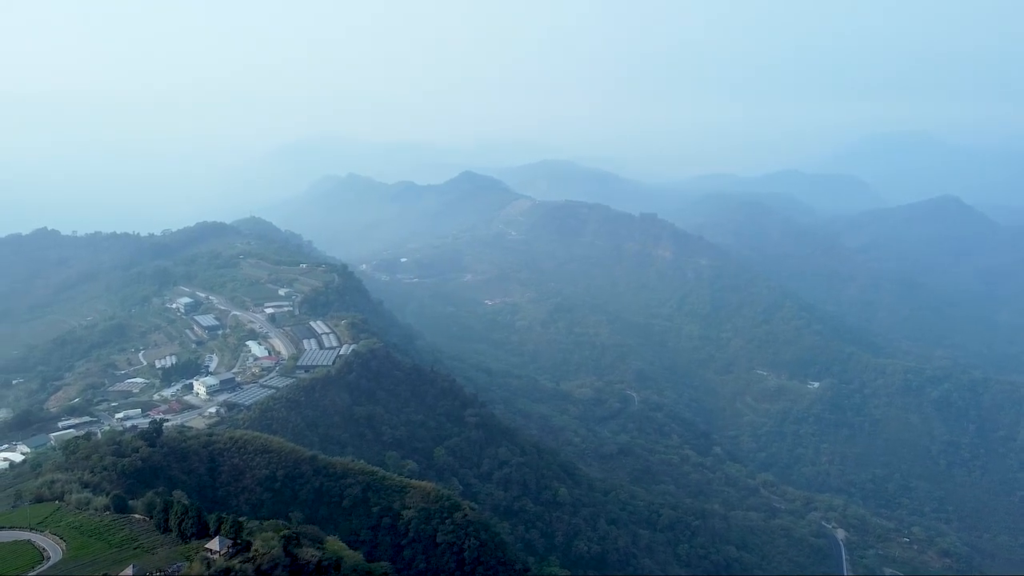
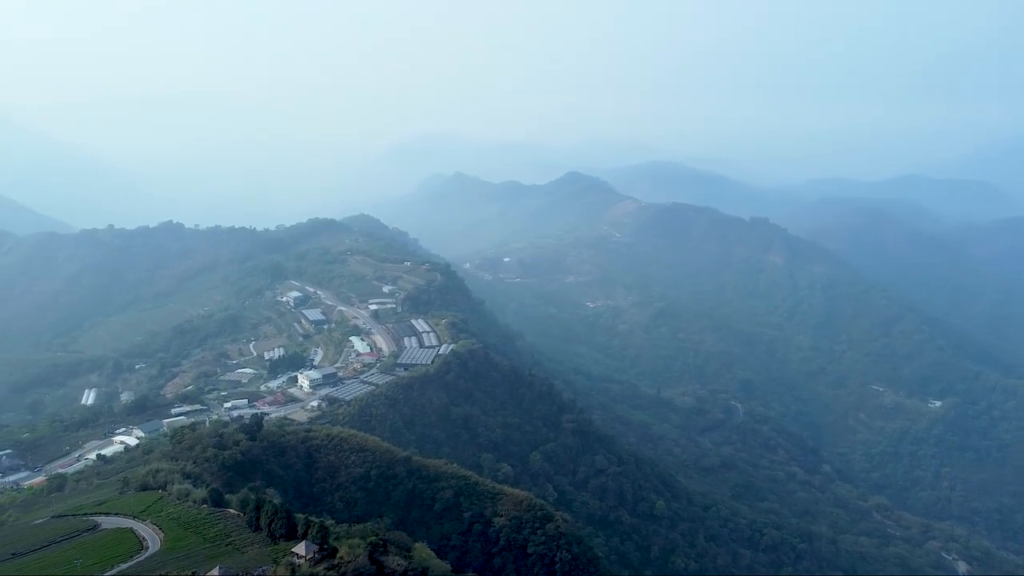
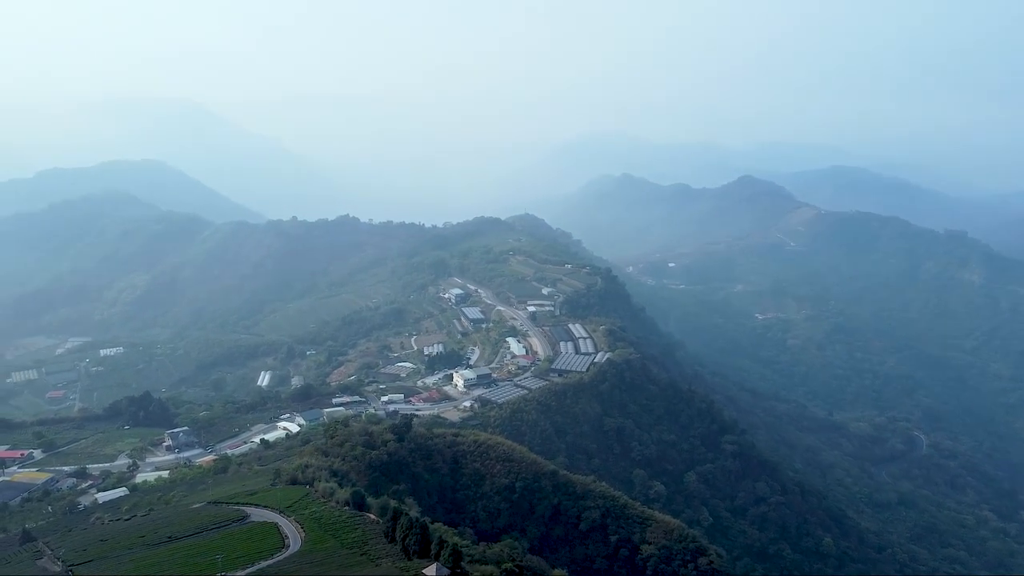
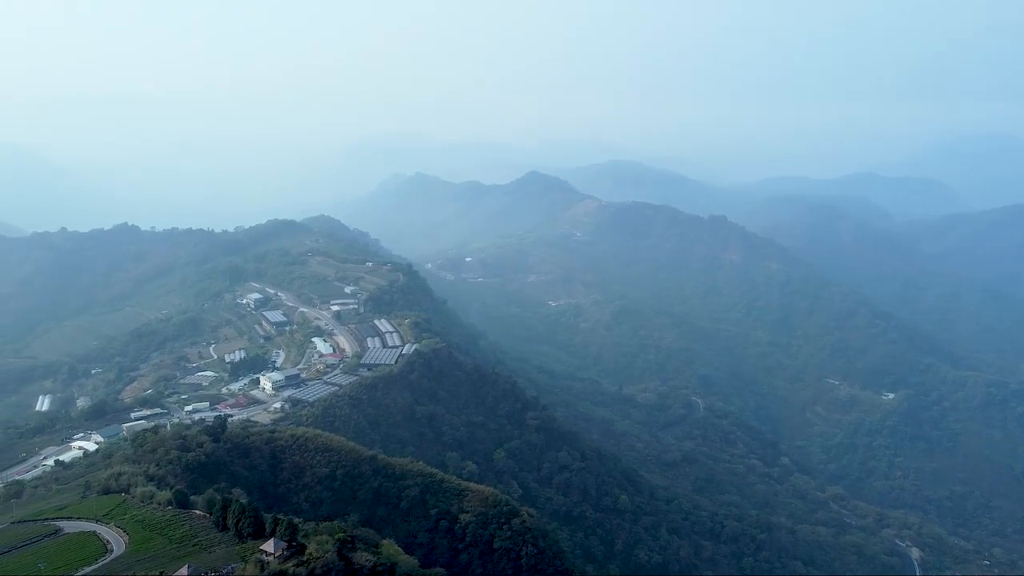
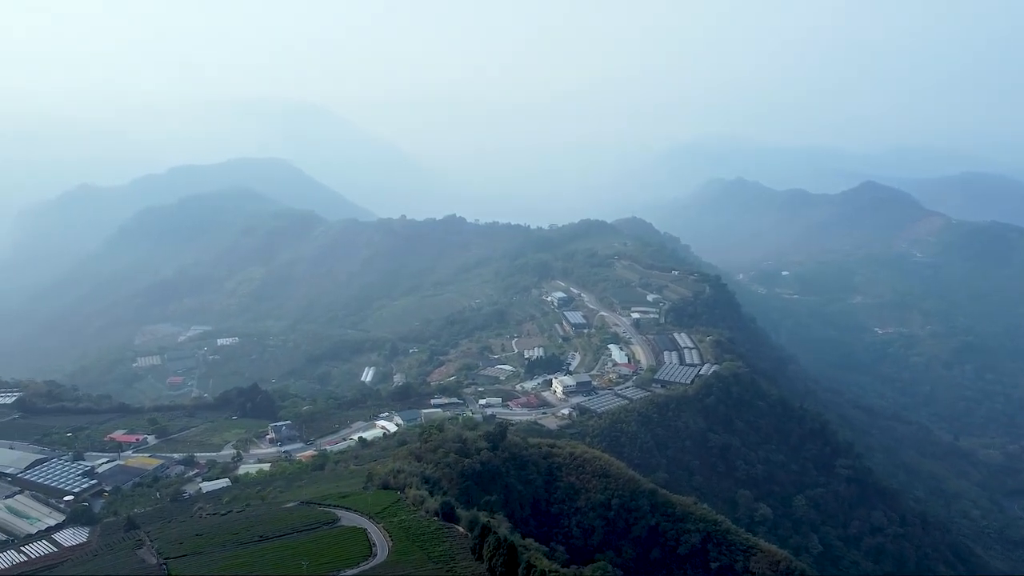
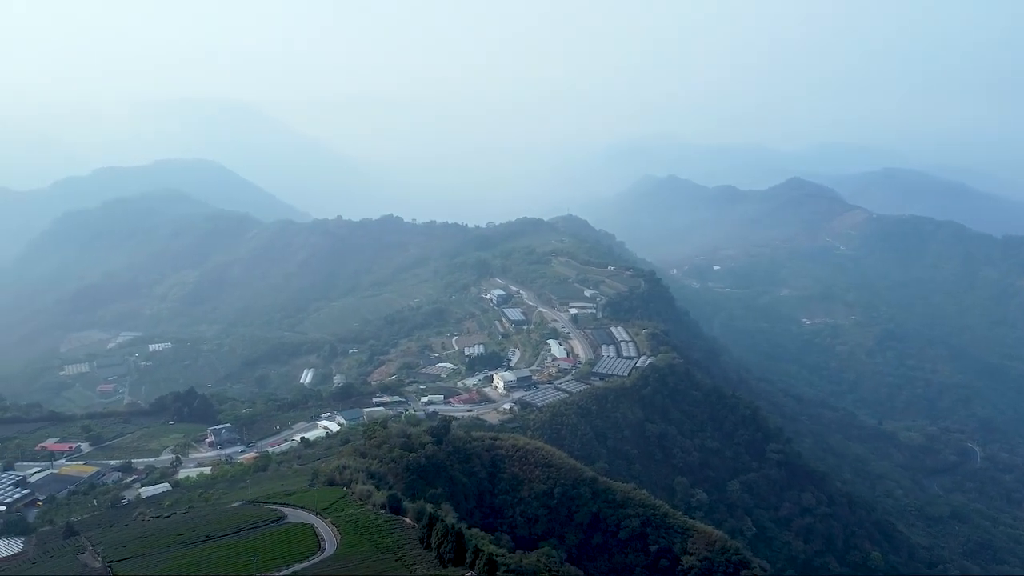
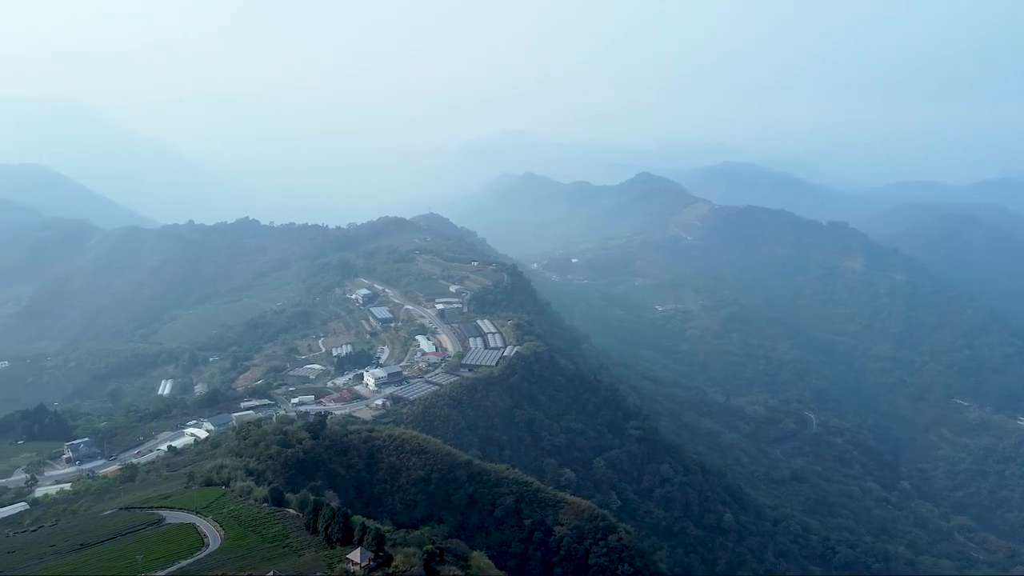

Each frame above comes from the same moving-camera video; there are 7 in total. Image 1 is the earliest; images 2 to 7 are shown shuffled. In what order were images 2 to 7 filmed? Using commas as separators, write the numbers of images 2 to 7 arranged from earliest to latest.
4, 2, 7, 3, 6, 5
